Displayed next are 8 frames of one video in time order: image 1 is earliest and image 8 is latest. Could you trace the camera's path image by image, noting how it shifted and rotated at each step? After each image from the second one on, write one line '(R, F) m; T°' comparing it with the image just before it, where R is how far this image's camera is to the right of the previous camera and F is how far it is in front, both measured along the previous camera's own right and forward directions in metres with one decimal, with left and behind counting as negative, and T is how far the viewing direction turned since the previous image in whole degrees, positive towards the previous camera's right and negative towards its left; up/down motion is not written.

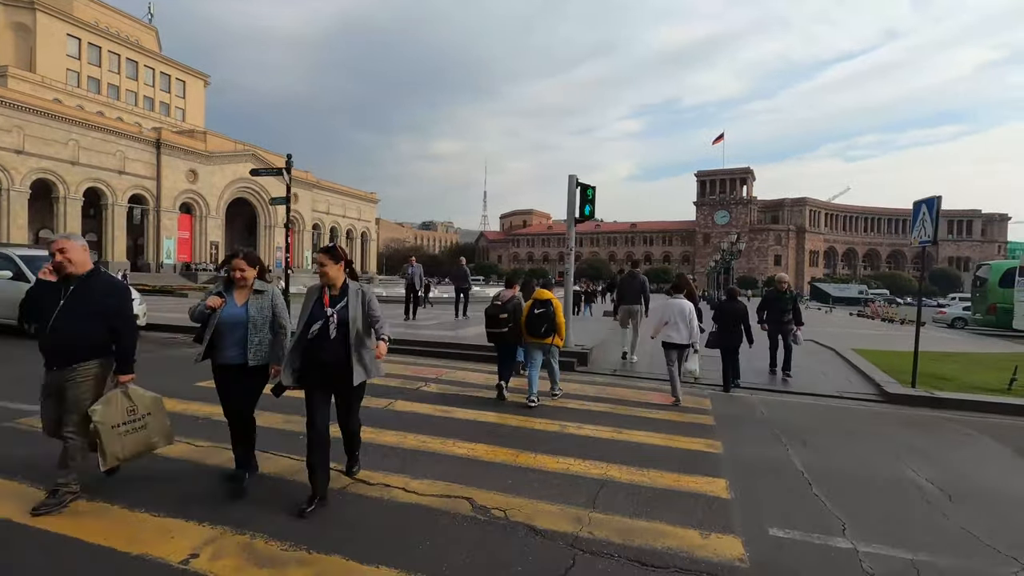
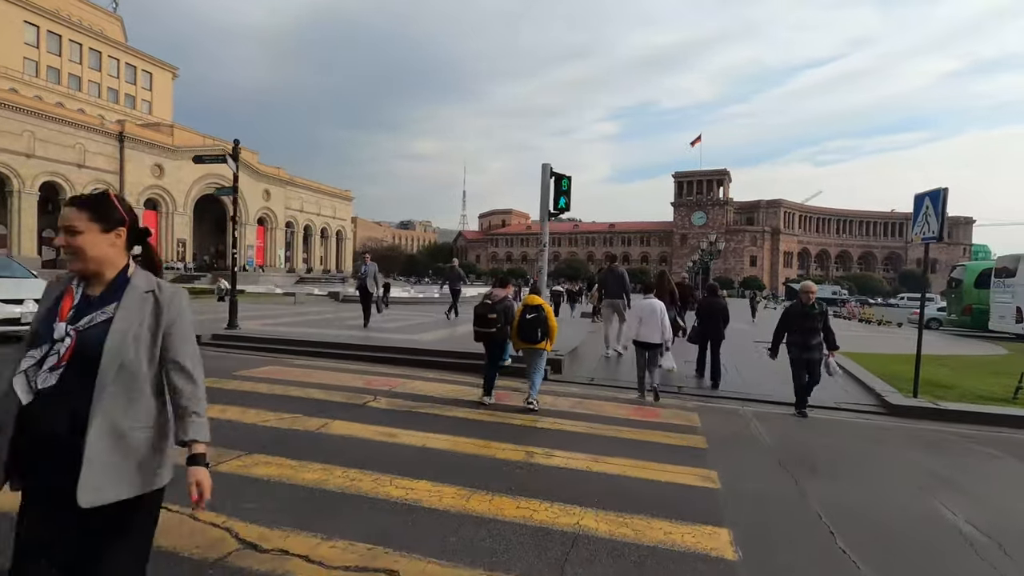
(+0.2, +1.0) m; +2°
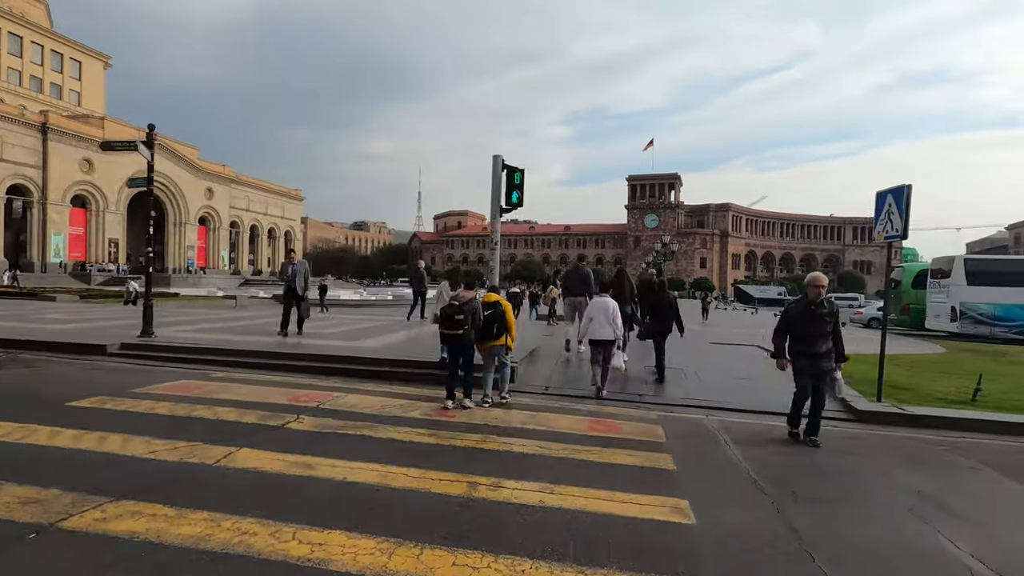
(+0.1, +0.7) m; +5°
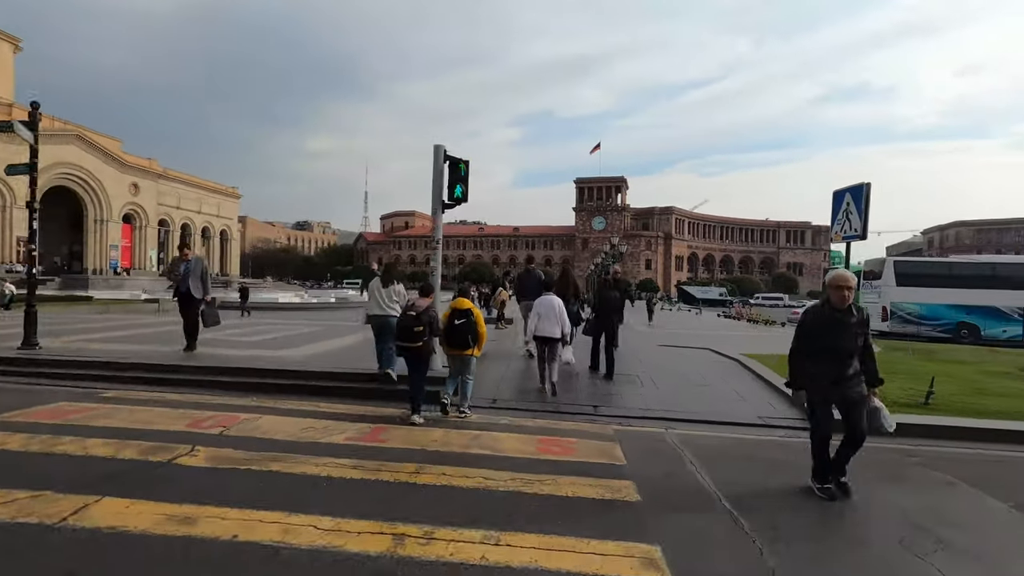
(+0.1, +0.8) m; +5°
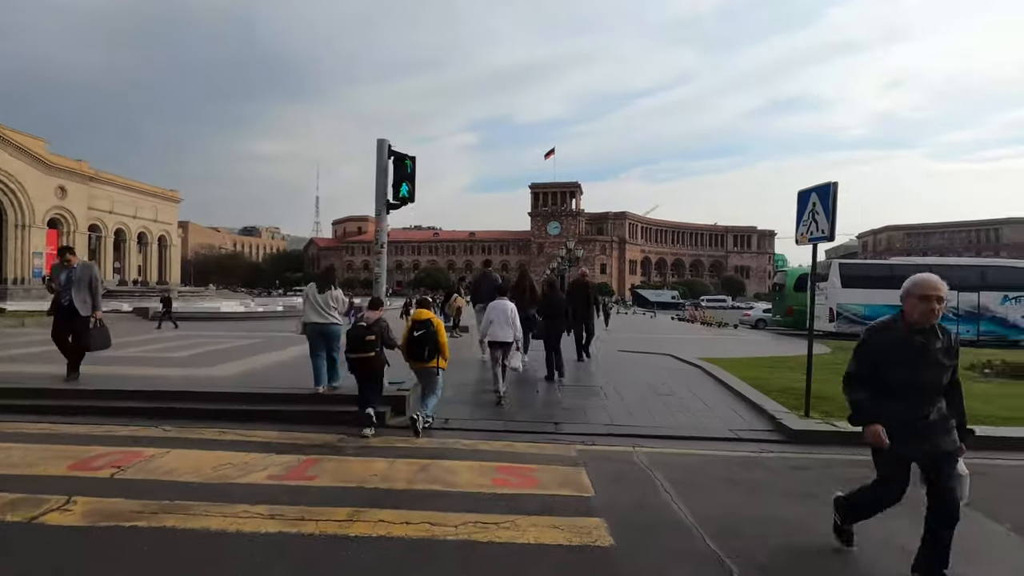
(+0.1, +0.7) m; +5°
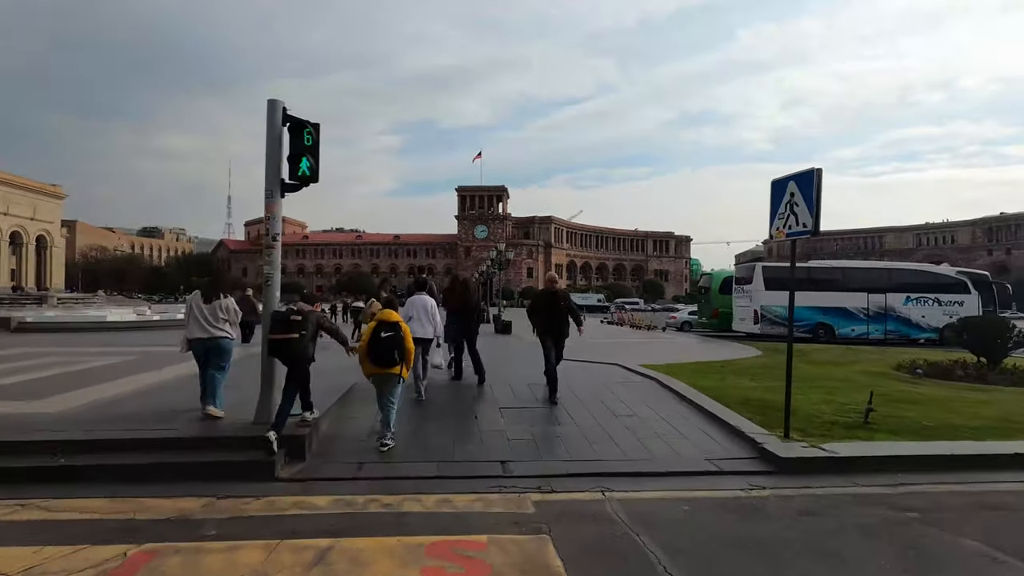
(-0.1, +1.4) m; +8°
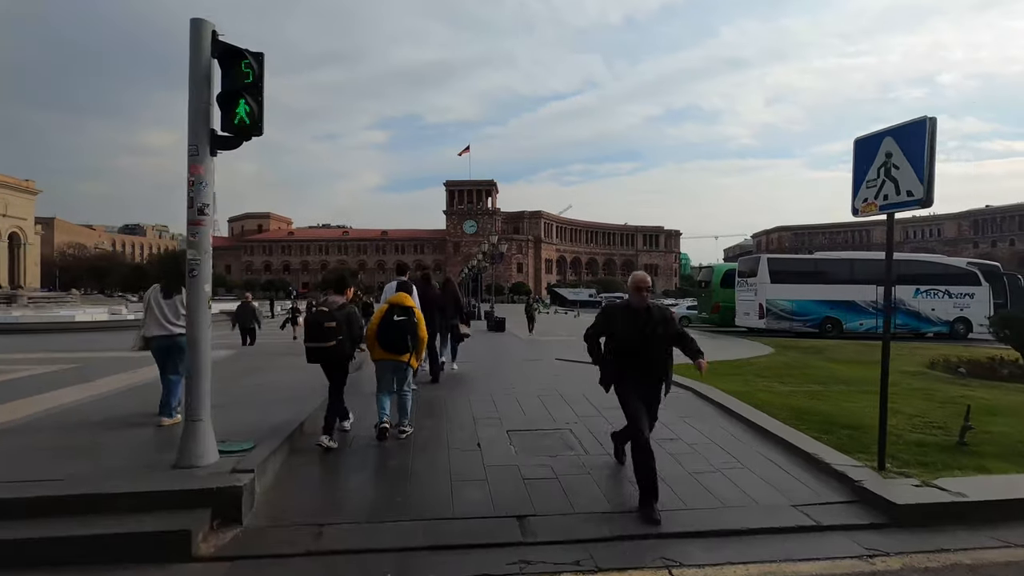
(-0.2, +1.5) m; +1°
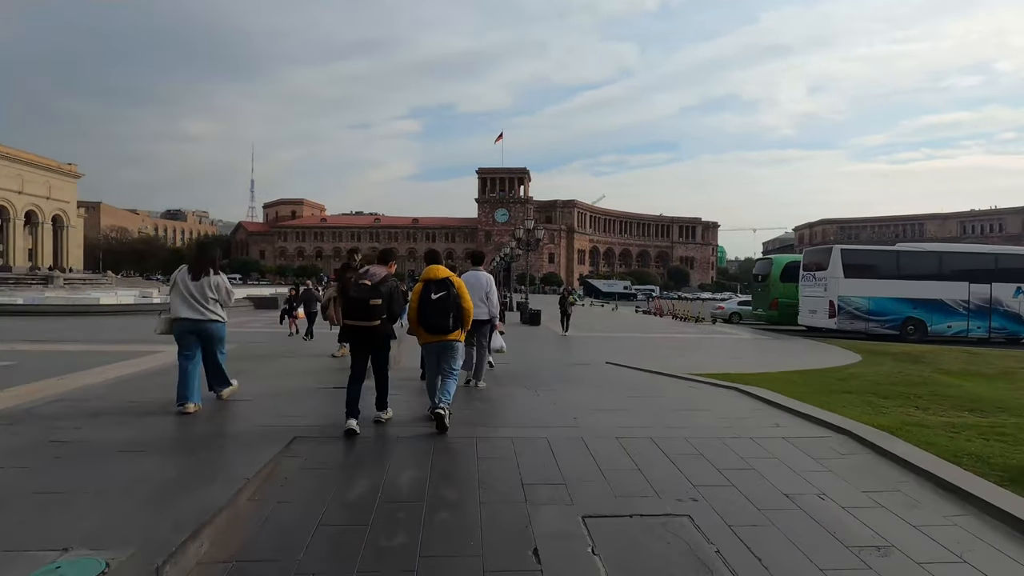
(-0.3, +2.4) m; -3°
